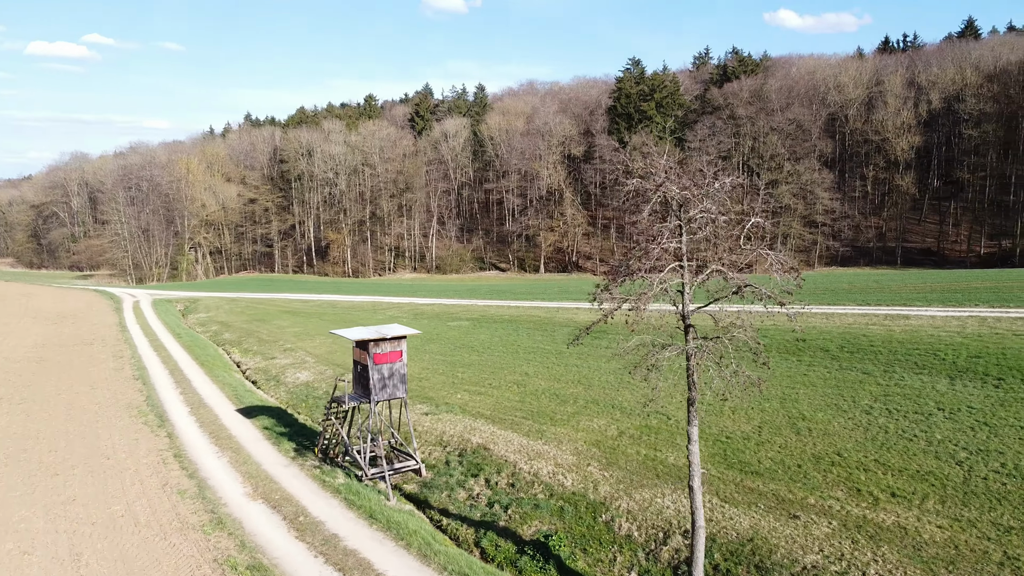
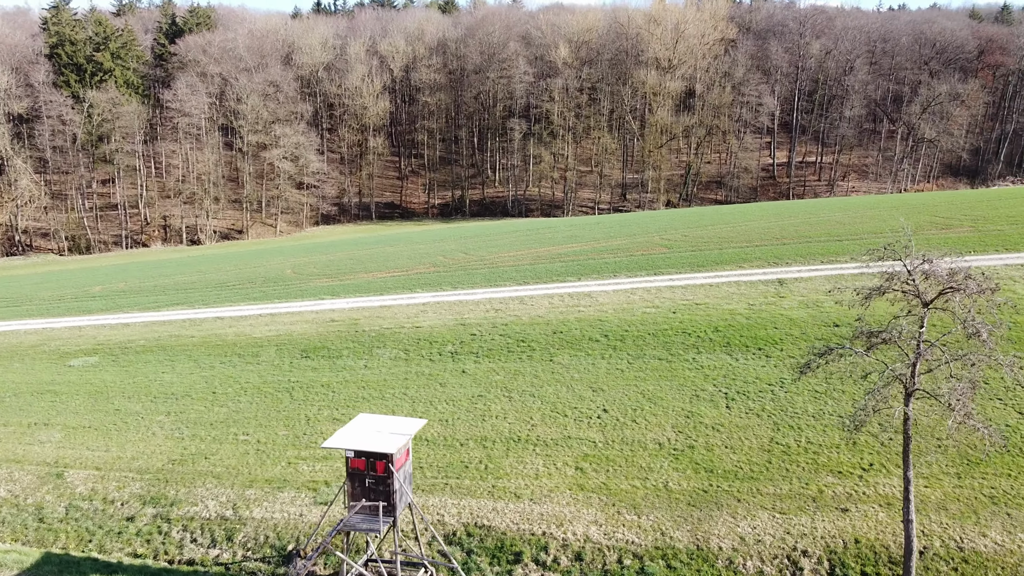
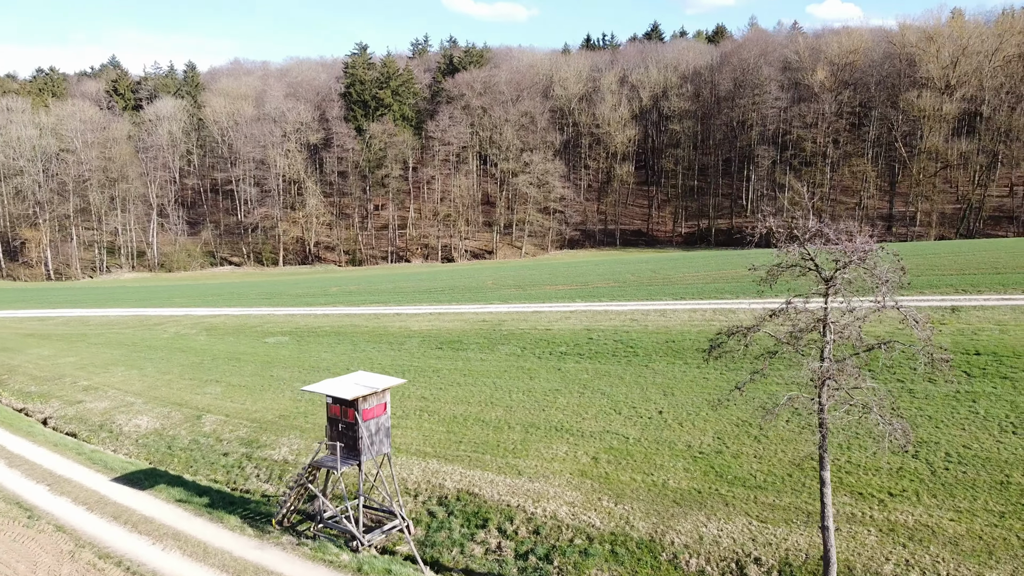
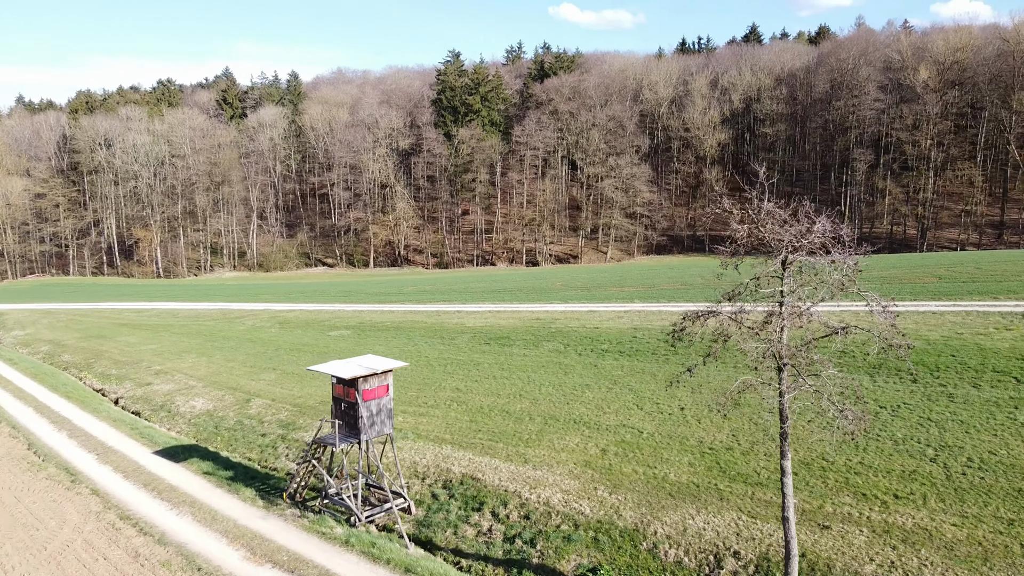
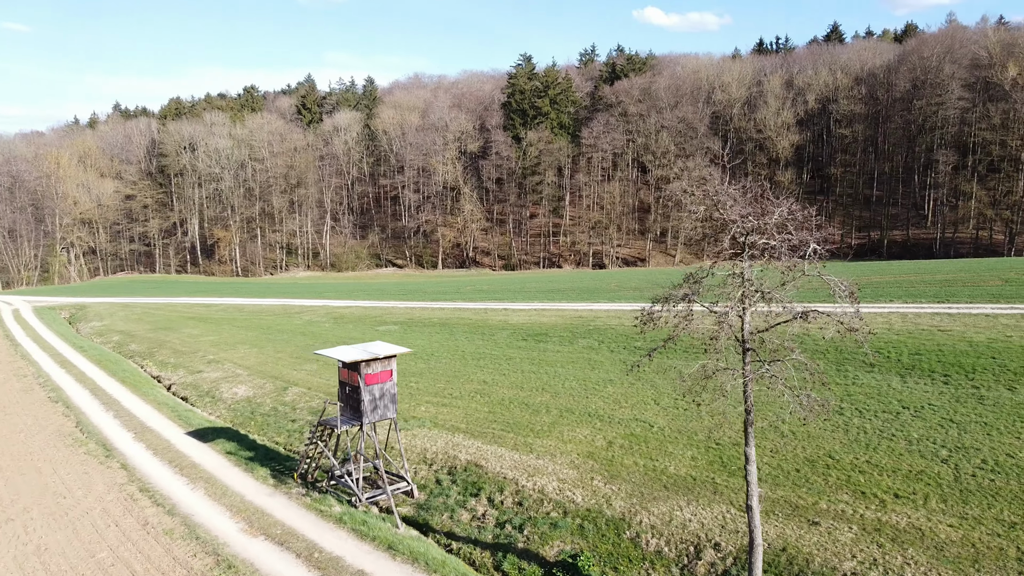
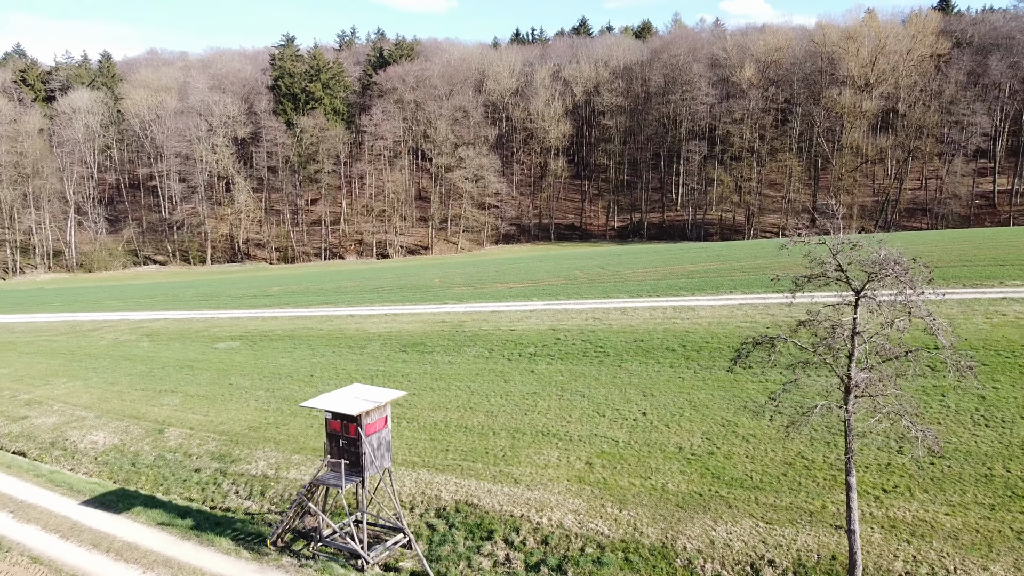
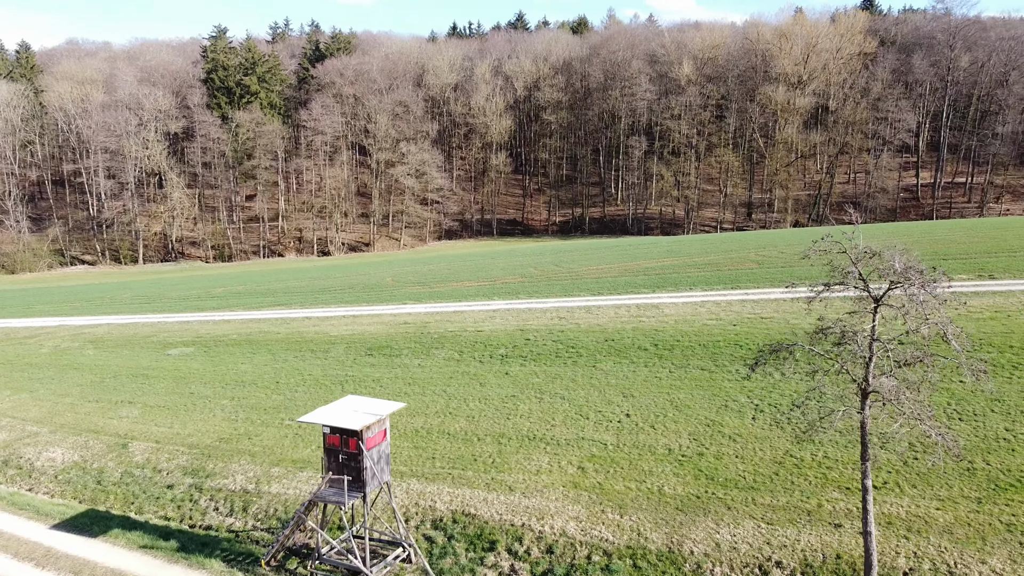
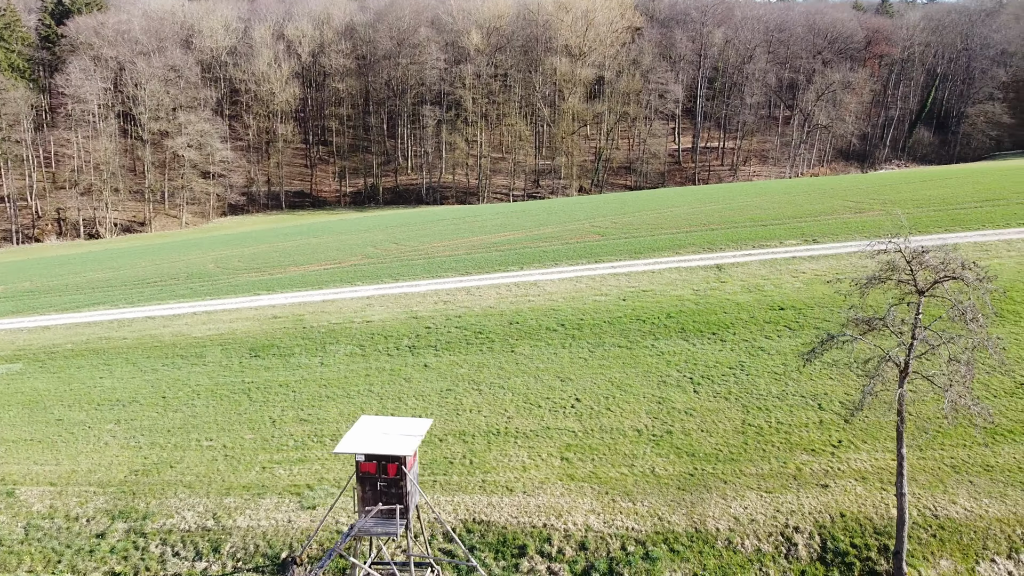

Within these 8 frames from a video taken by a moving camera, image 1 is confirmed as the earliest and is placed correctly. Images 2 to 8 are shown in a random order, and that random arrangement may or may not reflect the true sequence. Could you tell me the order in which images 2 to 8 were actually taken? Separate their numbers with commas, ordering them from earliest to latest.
5, 4, 3, 6, 7, 2, 8
